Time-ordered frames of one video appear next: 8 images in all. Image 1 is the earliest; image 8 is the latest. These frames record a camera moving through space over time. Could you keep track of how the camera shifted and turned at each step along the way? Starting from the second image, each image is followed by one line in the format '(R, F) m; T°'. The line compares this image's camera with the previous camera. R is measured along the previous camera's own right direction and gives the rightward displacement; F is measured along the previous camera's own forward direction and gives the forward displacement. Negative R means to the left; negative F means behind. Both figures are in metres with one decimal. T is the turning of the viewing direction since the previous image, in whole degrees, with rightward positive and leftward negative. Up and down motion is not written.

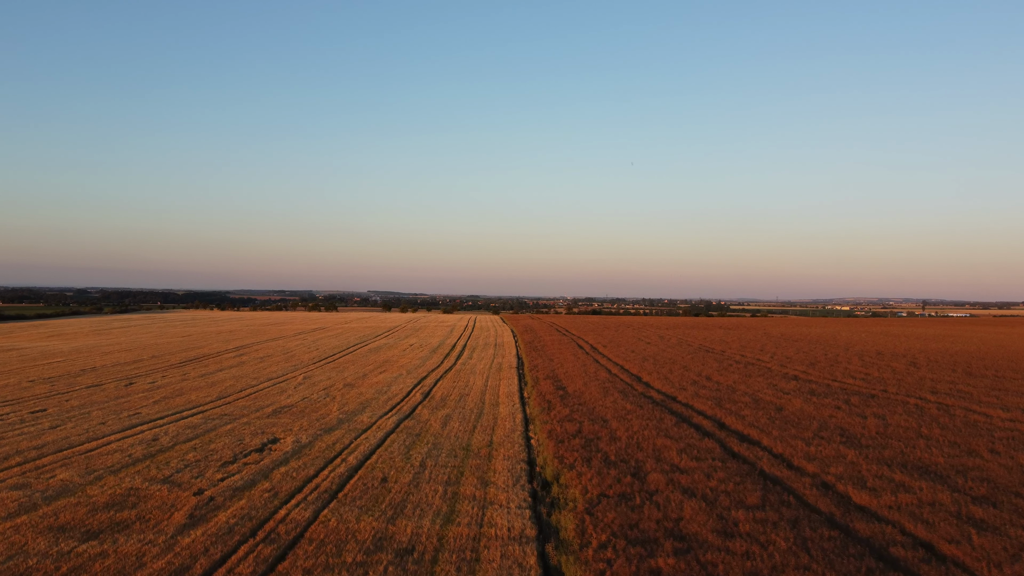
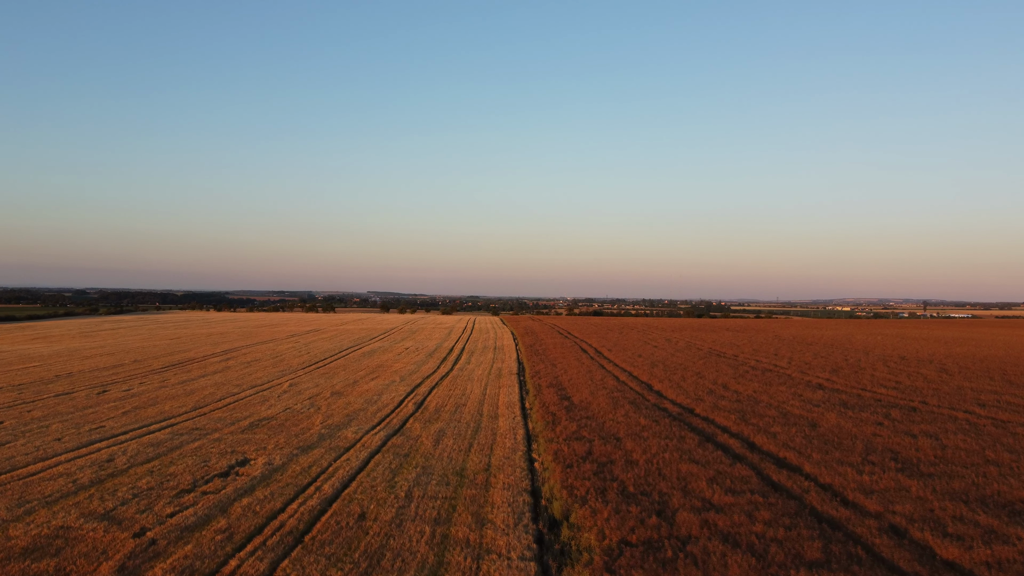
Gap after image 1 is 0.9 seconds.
(0.0, +1.3) m; 0°
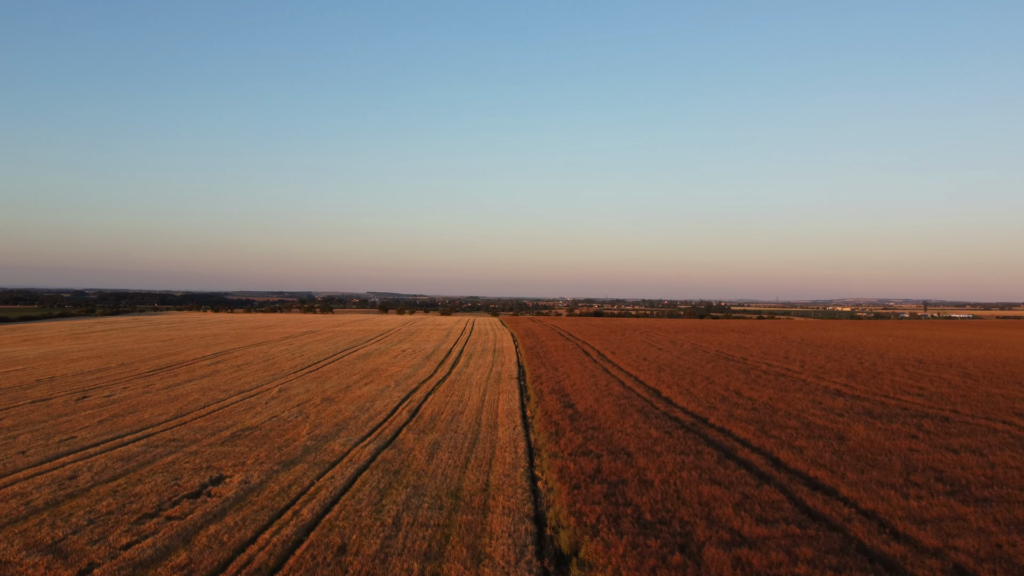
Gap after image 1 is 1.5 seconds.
(0.0, +0.9) m; 0°
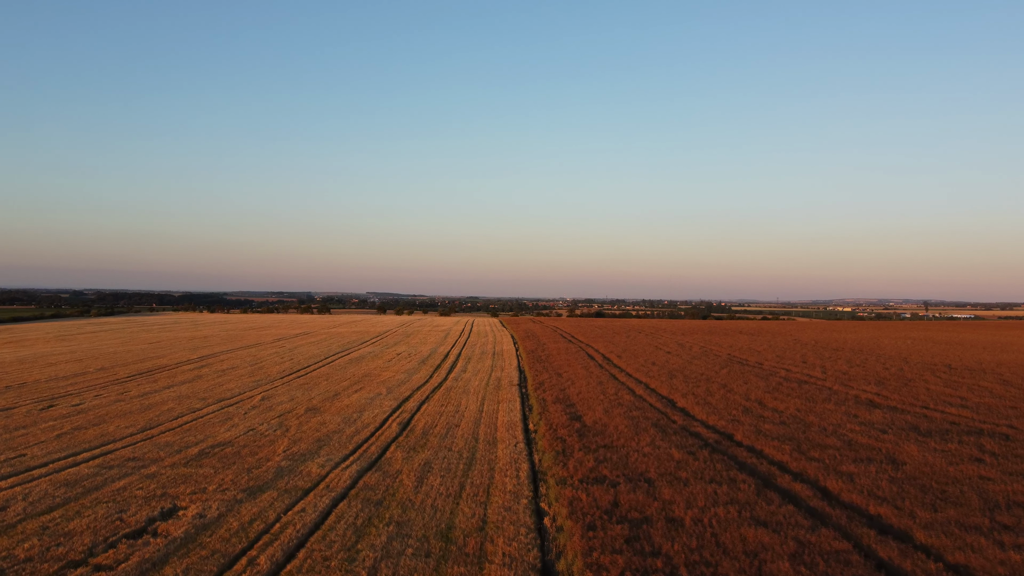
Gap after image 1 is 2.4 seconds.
(0.0, +1.3) m; 0°
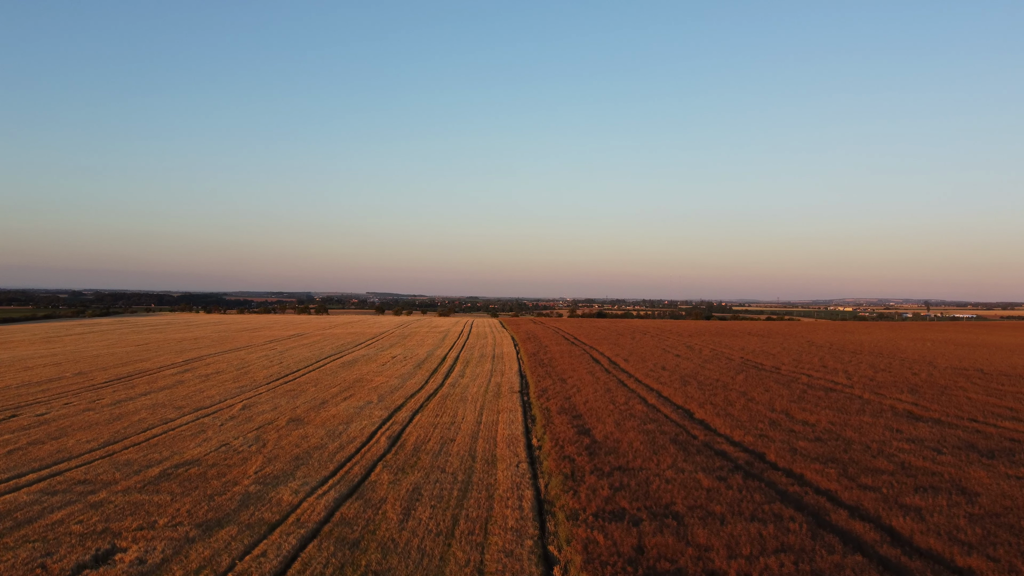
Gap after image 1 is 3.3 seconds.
(0.0, +1.3) m; 0°
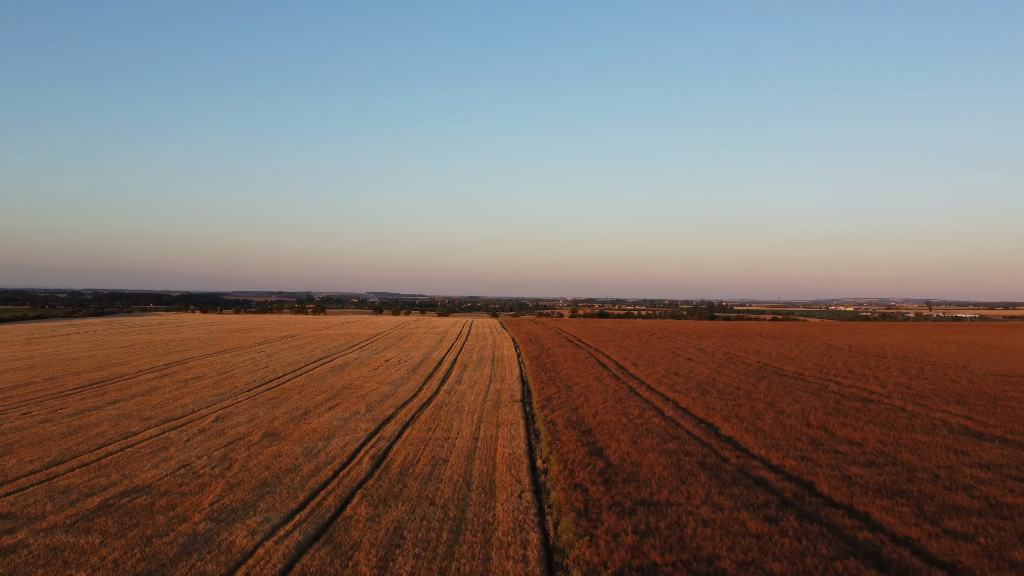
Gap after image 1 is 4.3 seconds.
(0.0, +1.5) m; 0°
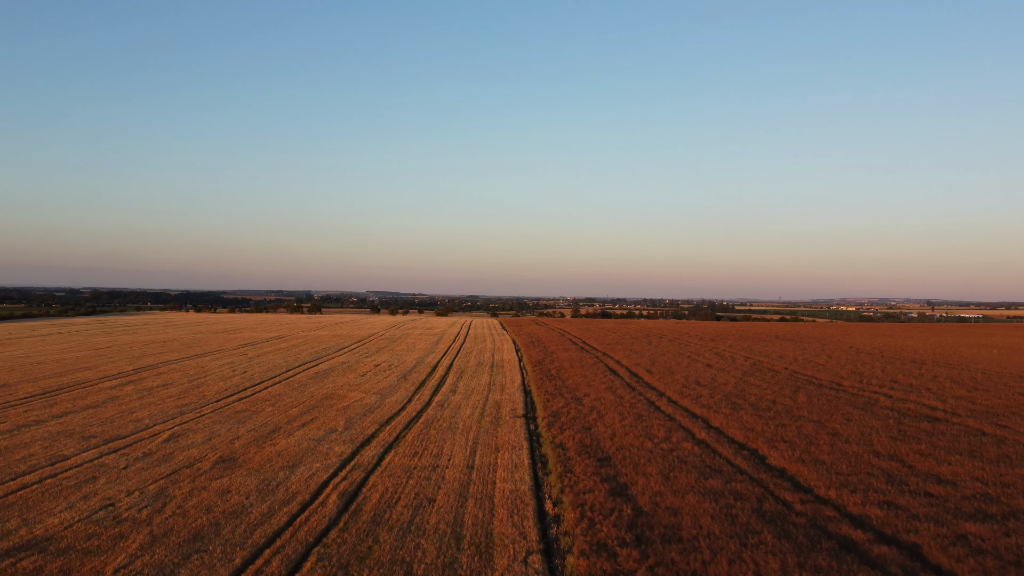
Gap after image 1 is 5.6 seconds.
(0.0, +2.0) m; 0°
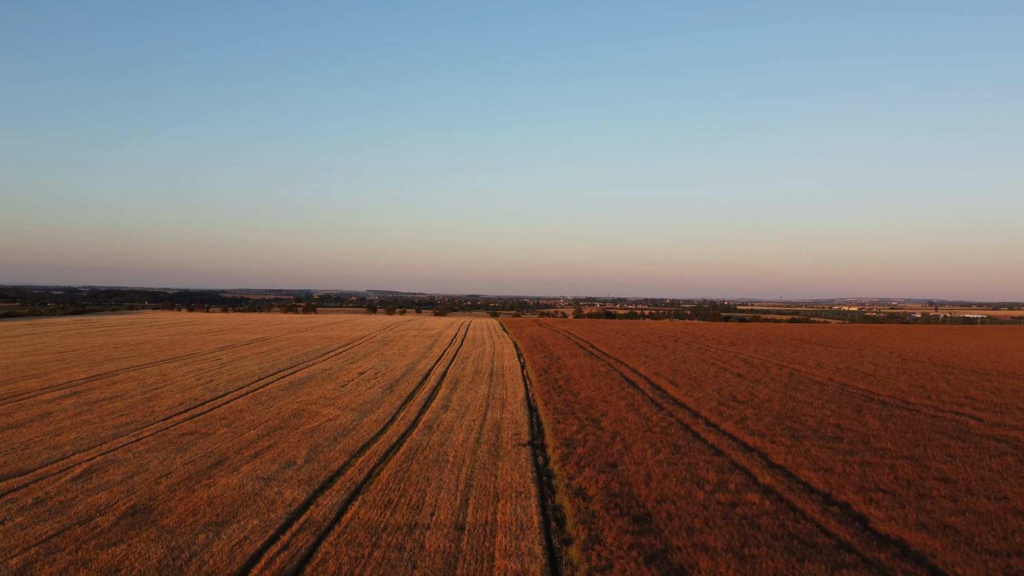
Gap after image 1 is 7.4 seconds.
(-0.1, +2.6) m; 0°
